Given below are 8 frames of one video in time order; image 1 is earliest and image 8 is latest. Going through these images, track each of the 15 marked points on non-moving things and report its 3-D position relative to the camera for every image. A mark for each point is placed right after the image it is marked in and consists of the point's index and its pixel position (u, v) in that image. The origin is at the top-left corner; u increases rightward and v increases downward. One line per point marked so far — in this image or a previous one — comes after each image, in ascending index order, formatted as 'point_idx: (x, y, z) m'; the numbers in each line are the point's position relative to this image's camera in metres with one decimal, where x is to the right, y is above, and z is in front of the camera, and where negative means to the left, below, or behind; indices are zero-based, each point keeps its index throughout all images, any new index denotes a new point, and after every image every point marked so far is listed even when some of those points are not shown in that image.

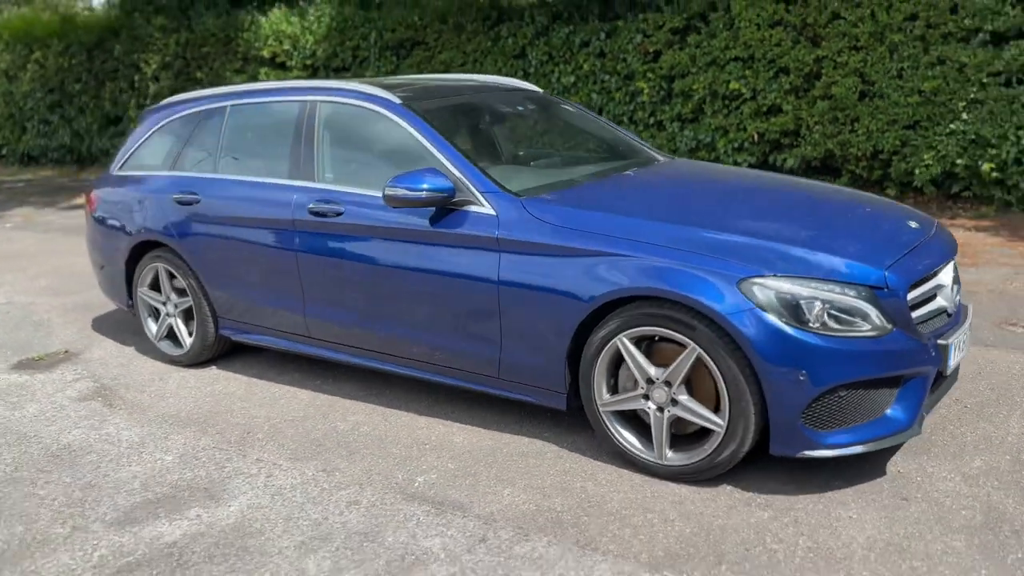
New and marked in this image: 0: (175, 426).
0: (-1.8, -0.7, +4.5) m
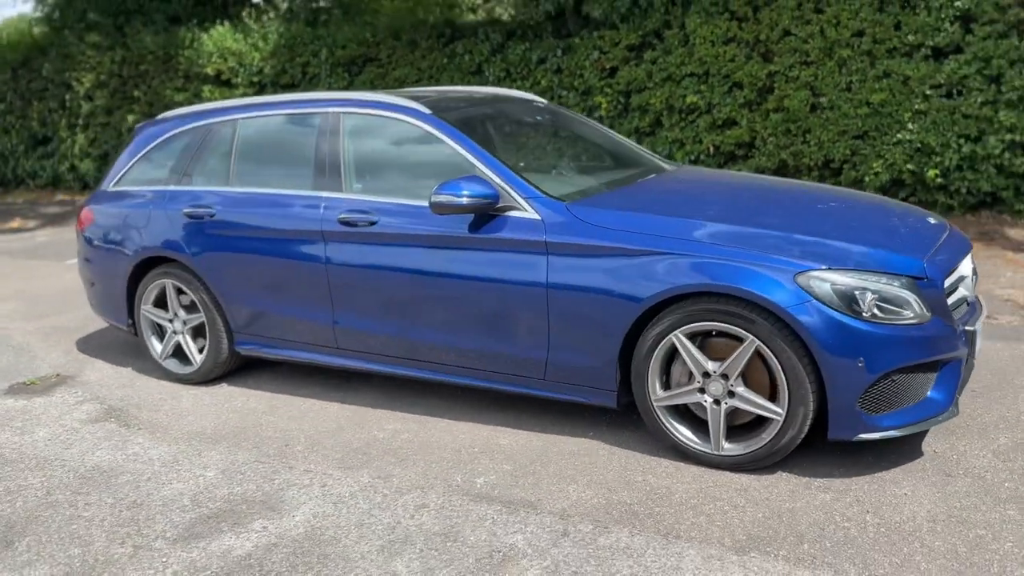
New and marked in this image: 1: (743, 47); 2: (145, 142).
0: (-1.6, -0.8, +4.4) m
1: (+2.6, +2.8, +9.9) m
2: (-2.4, +0.9, +5.5) m
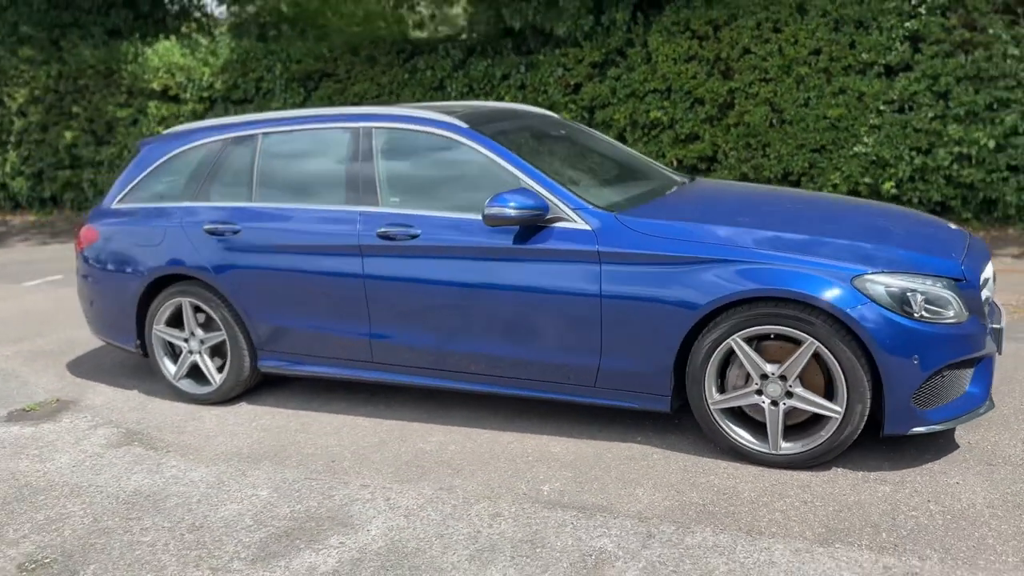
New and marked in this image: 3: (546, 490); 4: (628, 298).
0: (-1.3, -0.9, +4.3) m
1: (+2.3, +2.7, +10.2) m
2: (-2.3, +0.8, +5.4) m
3: (+0.2, -0.9, +3.8) m
4: (+0.5, 0.0, +4.0) m
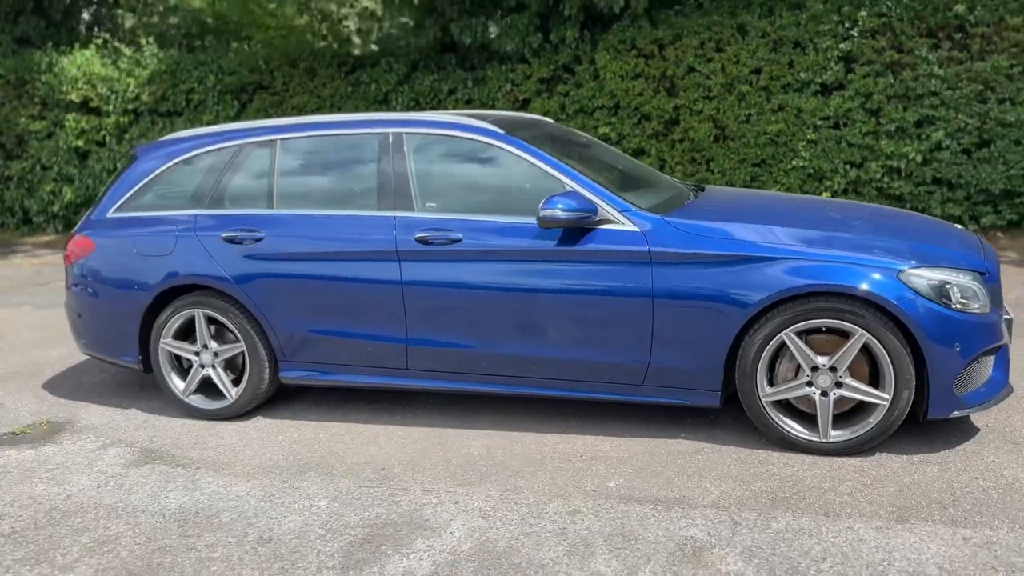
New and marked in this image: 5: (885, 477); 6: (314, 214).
0: (-1.1, -0.9, +4.2) m
1: (+1.7, +2.6, +10.6) m
2: (-2.2, +0.8, +5.1) m
3: (+0.5, -0.9, +3.8) m
4: (+0.8, 0.0, +4.1) m
5: (+1.7, -0.8, +3.8) m
6: (-1.1, +0.4, +4.7) m
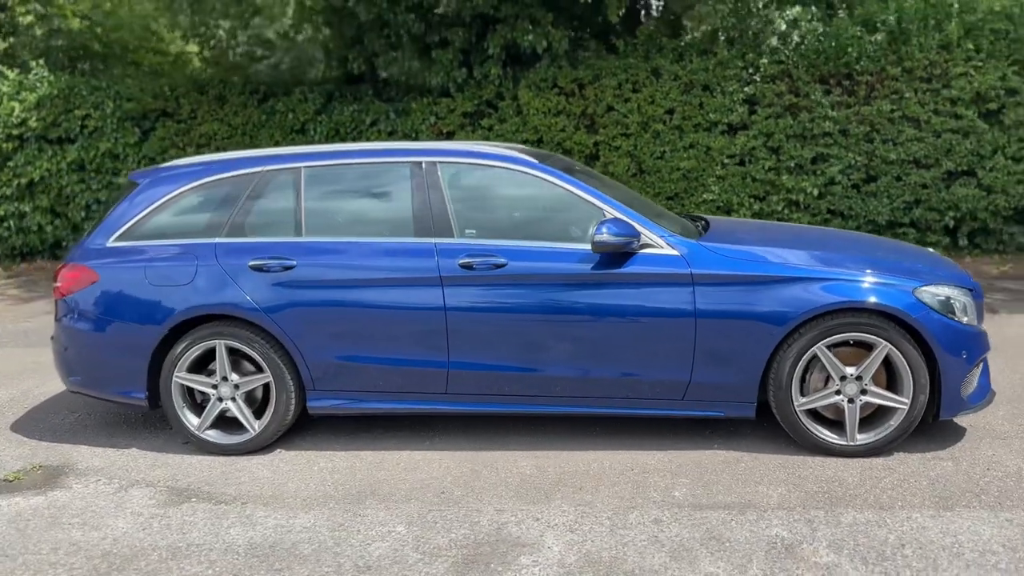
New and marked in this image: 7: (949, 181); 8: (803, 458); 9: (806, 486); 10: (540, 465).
0: (-0.8, -1.0, +4.1) m
1: (+0.8, +2.2, +11.0) m
2: (-2.0, +0.6, +4.9) m
3: (+0.8, -1.0, +4.1) m
4: (+1.1, -0.1, +4.4) m
5: (+2.0, -0.9, +4.2) m
6: (-0.9, +0.3, +4.7) m
7: (+5.6, +1.4, +10.9) m
8: (+1.5, -0.9, +4.4) m
9: (+1.4, -1.0, +4.1) m
10: (+0.1, -0.9, +4.5) m
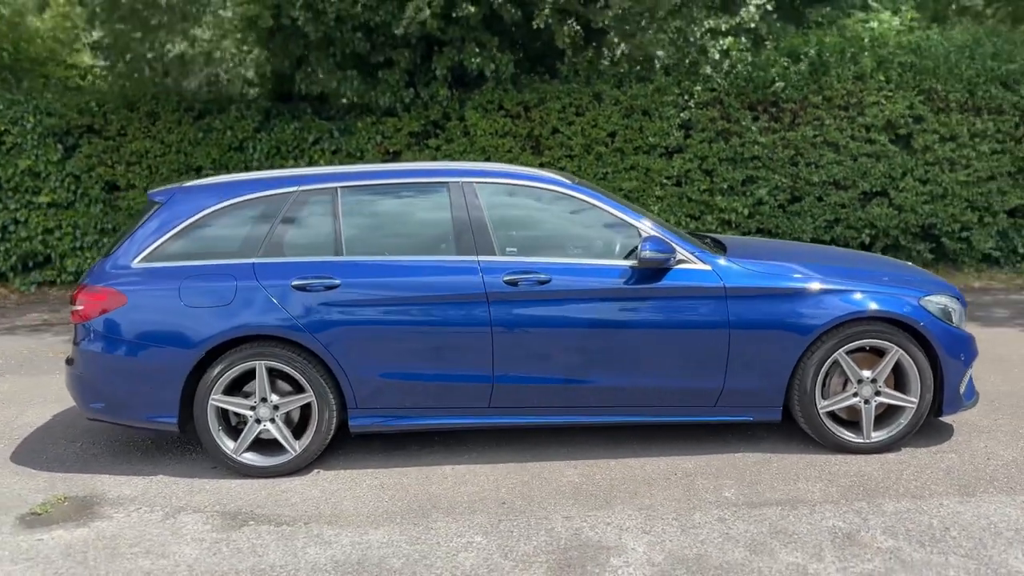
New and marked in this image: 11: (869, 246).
0: (-0.5, -1.1, +4.2) m
1: (+0.1, +2.0, +11.3) m
2: (-1.9, +0.4, +4.9) m
3: (+1.1, -1.0, +4.3) m
4: (+1.3, -0.2, +4.7) m
5: (+2.3, -1.0, +4.6) m
6: (-0.7, +0.2, +4.7) m
7: (+4.9, +1.2, +11.8) m
8: (+1.8, -0.9, +4.8) m
9: (+1.7, -1.0, +4.4) m
10: (+0.4, -1.0, +4.6) m
11: (+5.0, +0.6, +12.1) m
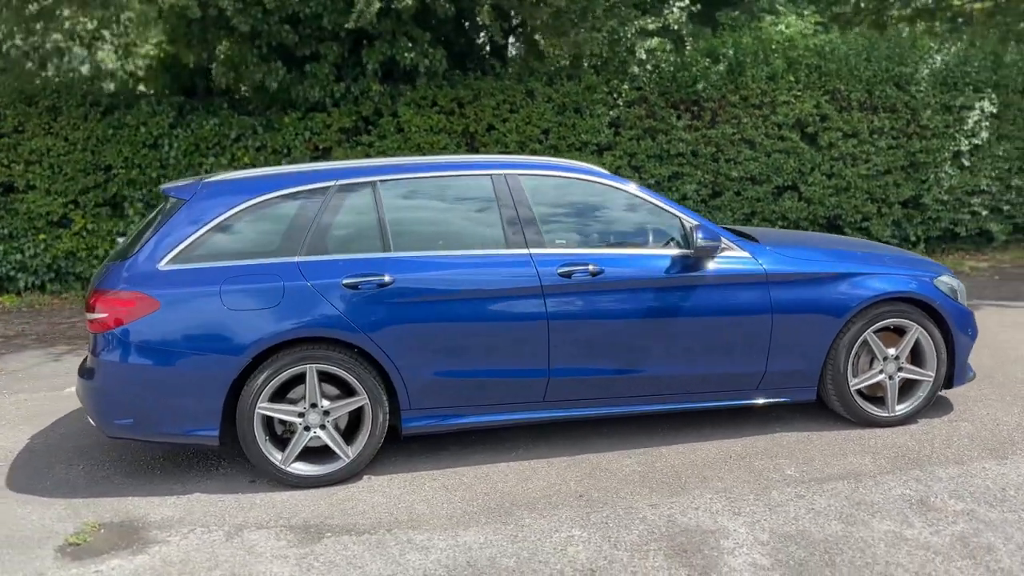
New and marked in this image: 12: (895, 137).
0: (-0.1, -1.1, +4.1) m
1: (-0.8, +2.0, +11.2) m
2: (-1.6, +0.4, +4.5) m
3: (+1.5, -1.0, +4.5) m
4: (+1.6, -0.1, +4.9) m
5: (+2.5, -0.8, +5.0) m
6: (-0.4, +0.2, +4.6) m
7: (+3.9, +1.4, +12.4) m
8: (+2.0, -0.8, +5.1) m
9: (+2.0, -0.9, +4.7) m
10: (+0.7, -1.0, +4.7) m
11: (+4.0, +0.8, +12.8) m
12: (+5.4, +2.1, +12.0) m
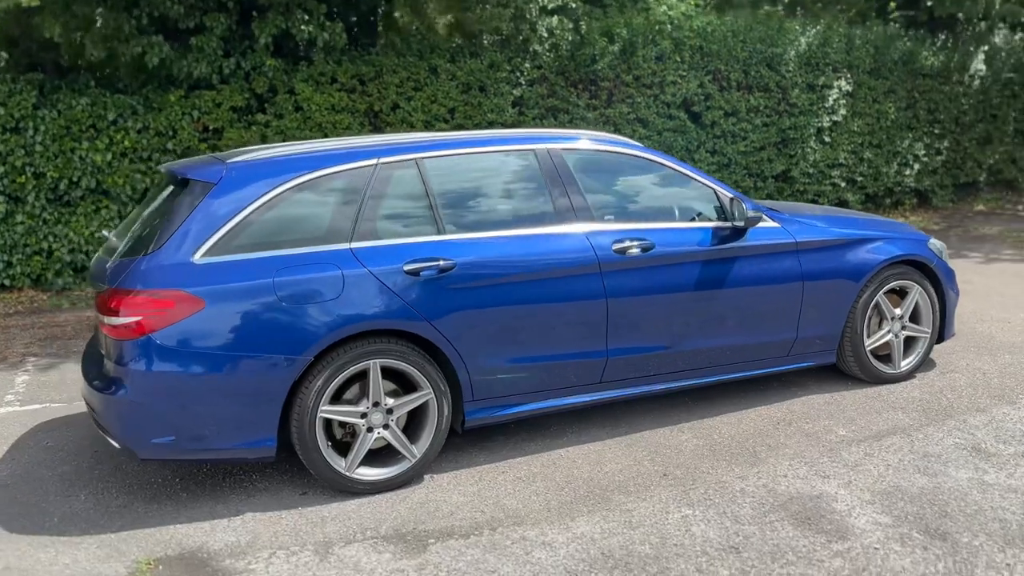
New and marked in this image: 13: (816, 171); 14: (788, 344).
0: (+0.4, -1.0, +3.9) m
1: (-2.0, +2.1, +10.7) m
2: (-1.2, +0.5, +4.0) m
3: (+1.8, -0.8, +4.6) m
4: (+1.8, +0.1, +5.1) m
5: (+2.7, -0.6, +5.4) m
6: (-0.1, +0.3, +4.3) m
7: (+2.4, +1.8, +12.9) m
8: (+2.2, -0.6, +5.3) m
9: (+2.3, -0.7, +5.0) m
10: (+1.0, -0.8, +4.7) m
11: (+2.5, +1.2, +13.2) m
12: (+3.9, +2.6, +12.8) m
13: (+4.7, +1.8, +13.1) m
14: (+1.6, -0.3, +5.1) m
